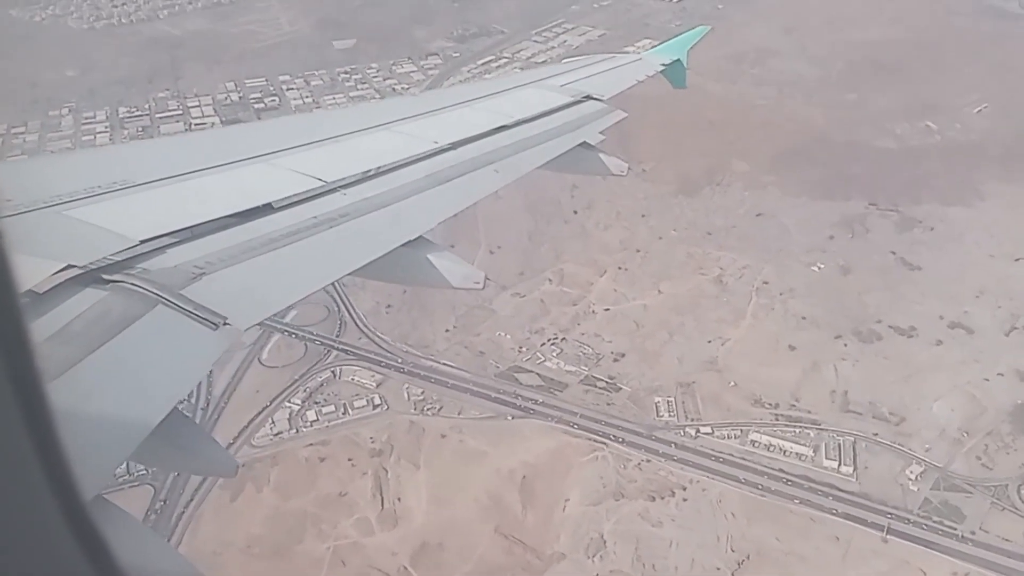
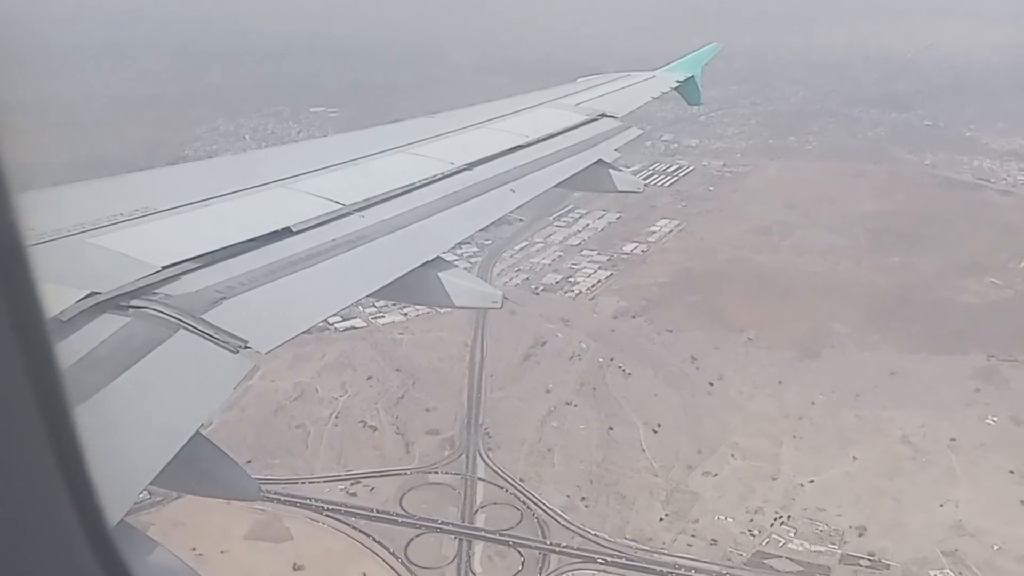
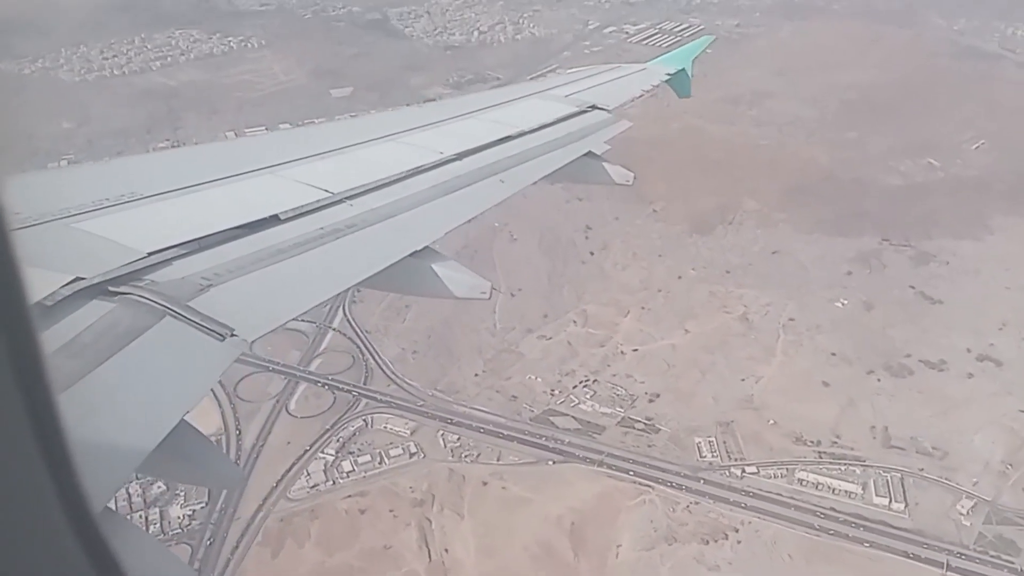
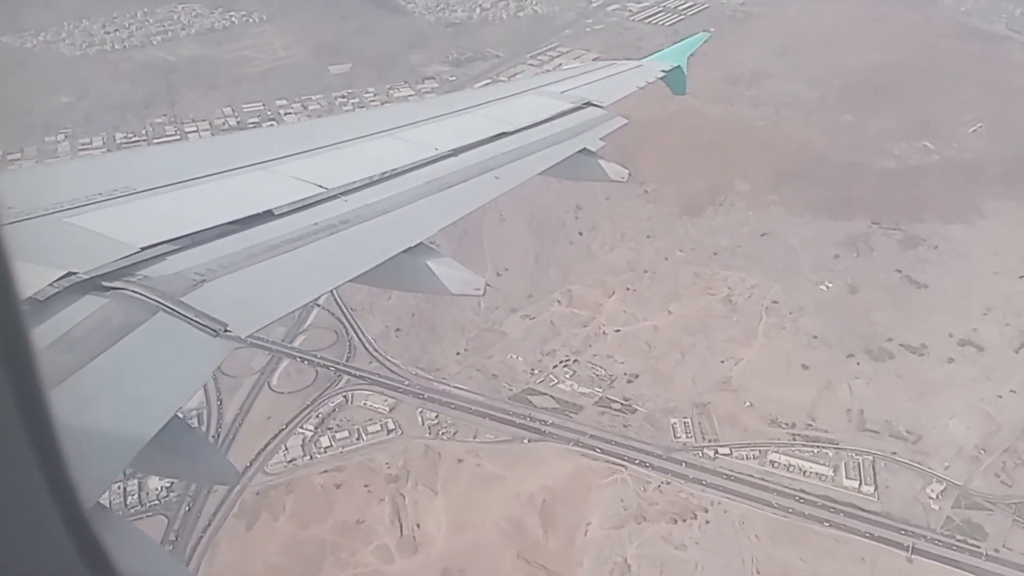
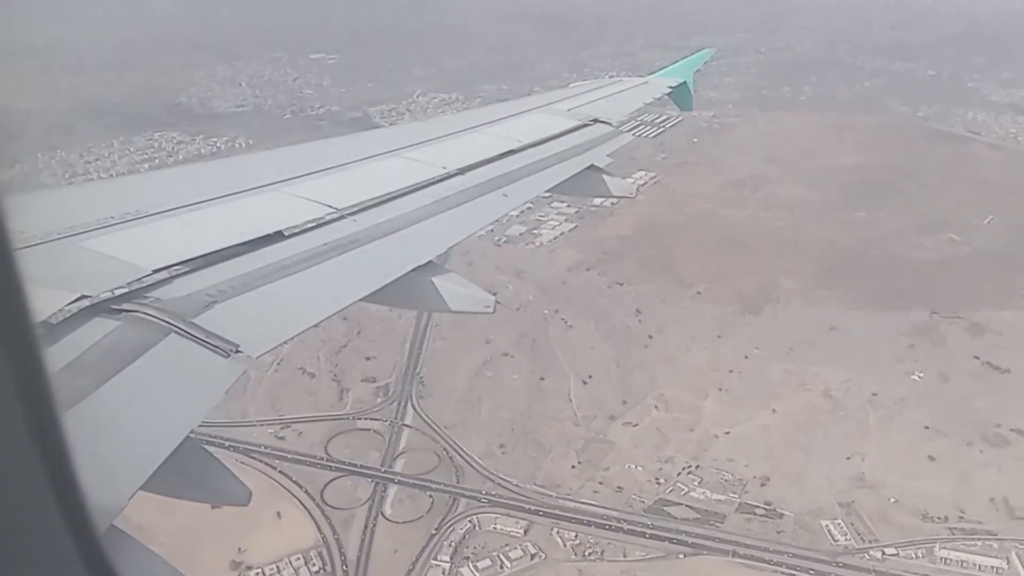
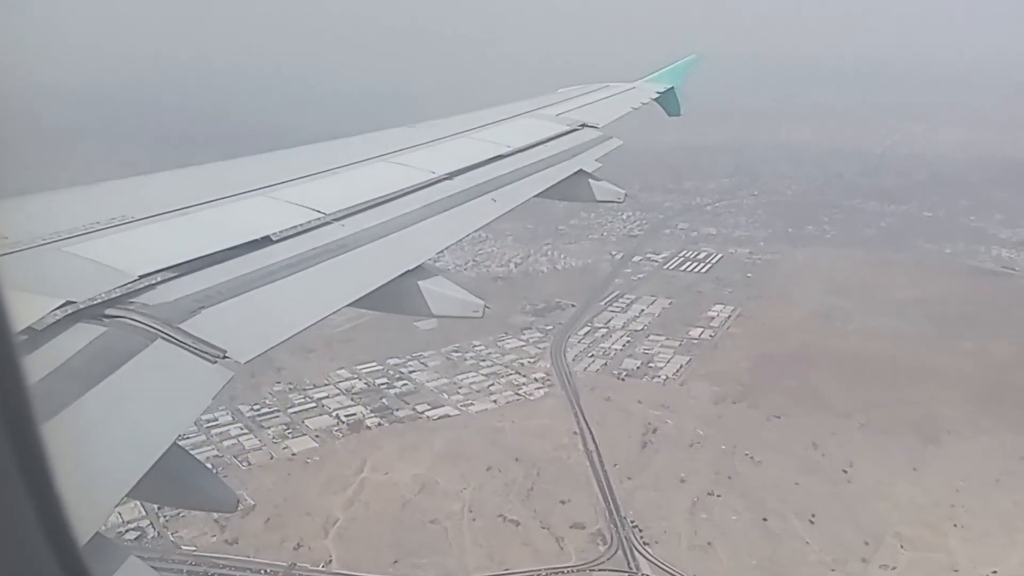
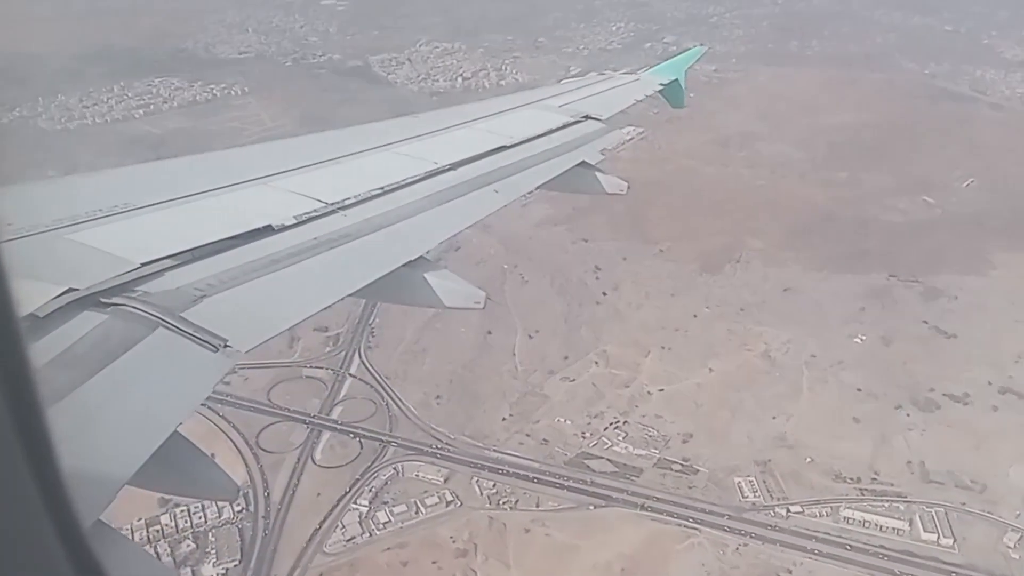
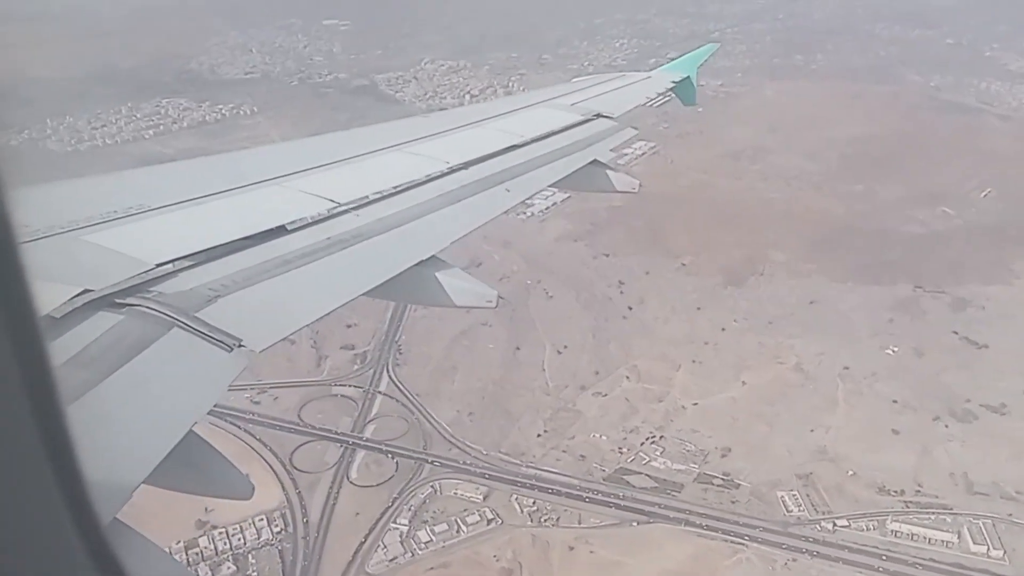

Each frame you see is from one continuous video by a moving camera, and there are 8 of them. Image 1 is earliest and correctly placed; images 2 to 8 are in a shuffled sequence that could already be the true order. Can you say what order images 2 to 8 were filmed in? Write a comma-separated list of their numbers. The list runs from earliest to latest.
4, 3, 7, 8, 5, 2, 6
